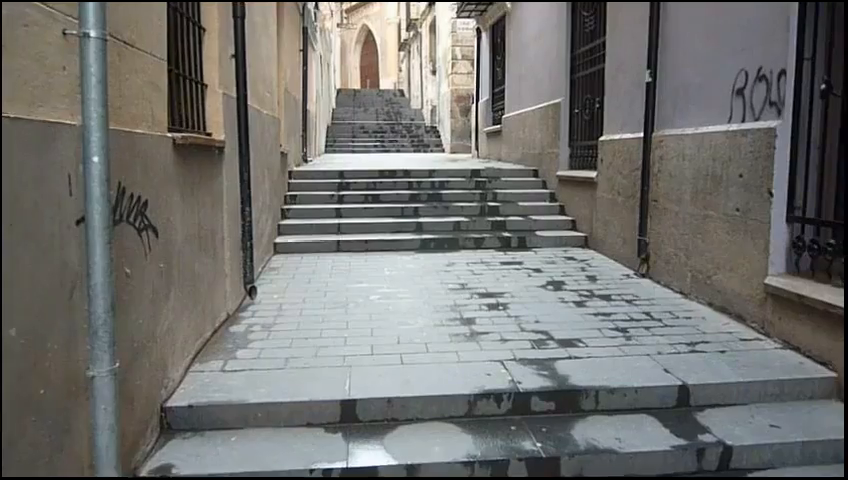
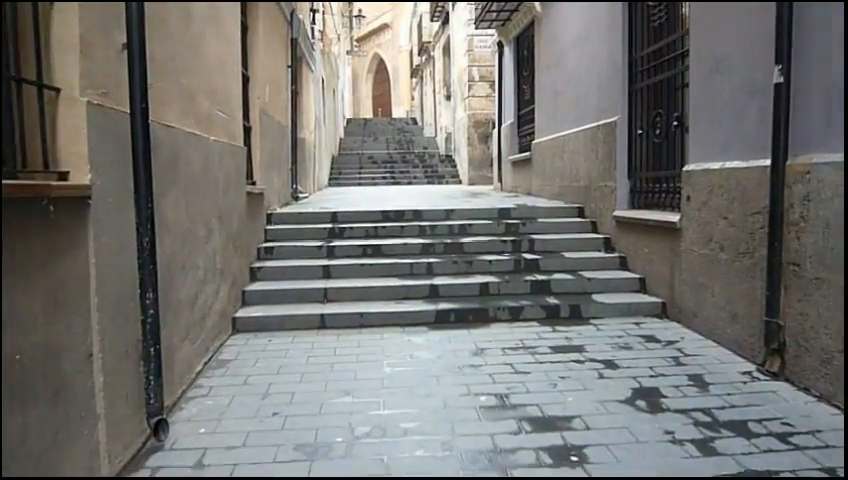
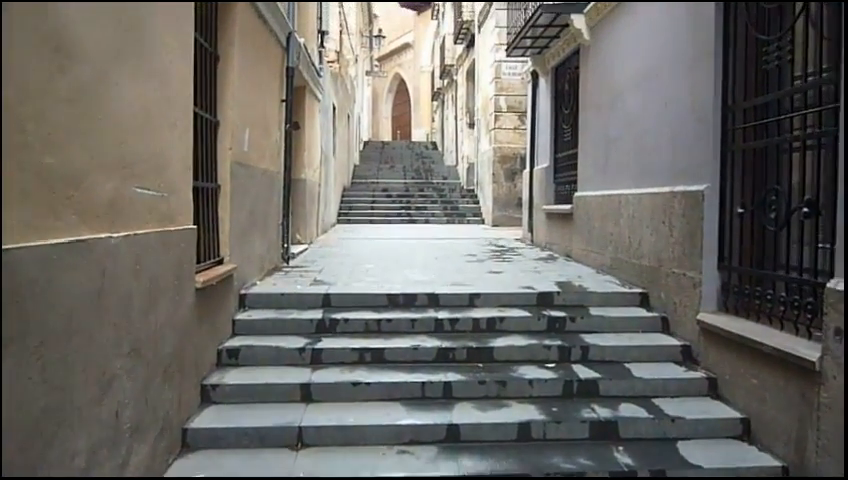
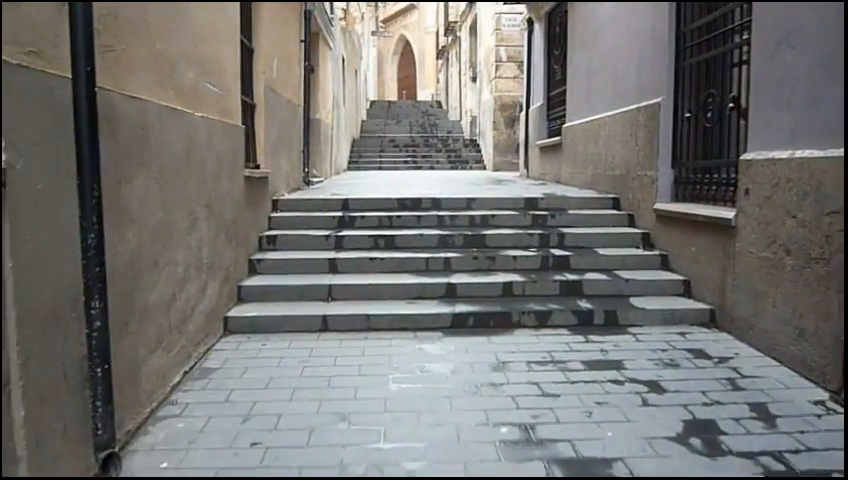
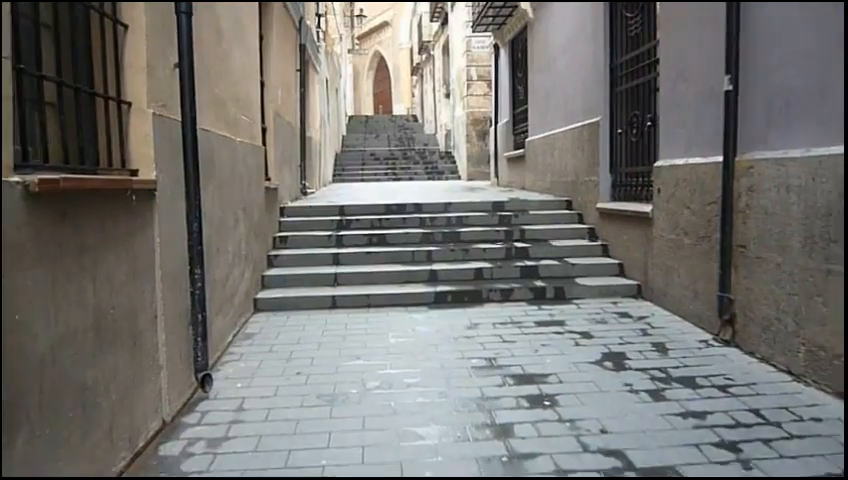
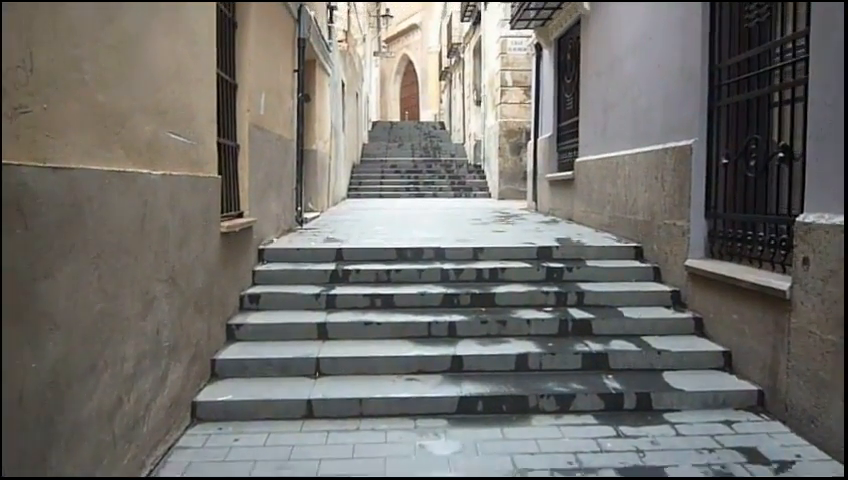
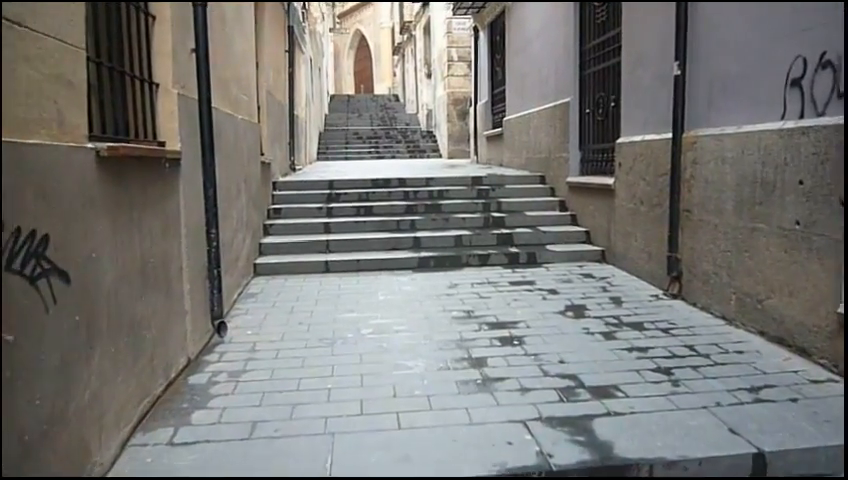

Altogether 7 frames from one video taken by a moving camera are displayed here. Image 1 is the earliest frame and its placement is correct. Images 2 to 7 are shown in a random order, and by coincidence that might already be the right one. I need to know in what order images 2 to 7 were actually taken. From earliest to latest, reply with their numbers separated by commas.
7, 5, 2, 4, 6, 3
